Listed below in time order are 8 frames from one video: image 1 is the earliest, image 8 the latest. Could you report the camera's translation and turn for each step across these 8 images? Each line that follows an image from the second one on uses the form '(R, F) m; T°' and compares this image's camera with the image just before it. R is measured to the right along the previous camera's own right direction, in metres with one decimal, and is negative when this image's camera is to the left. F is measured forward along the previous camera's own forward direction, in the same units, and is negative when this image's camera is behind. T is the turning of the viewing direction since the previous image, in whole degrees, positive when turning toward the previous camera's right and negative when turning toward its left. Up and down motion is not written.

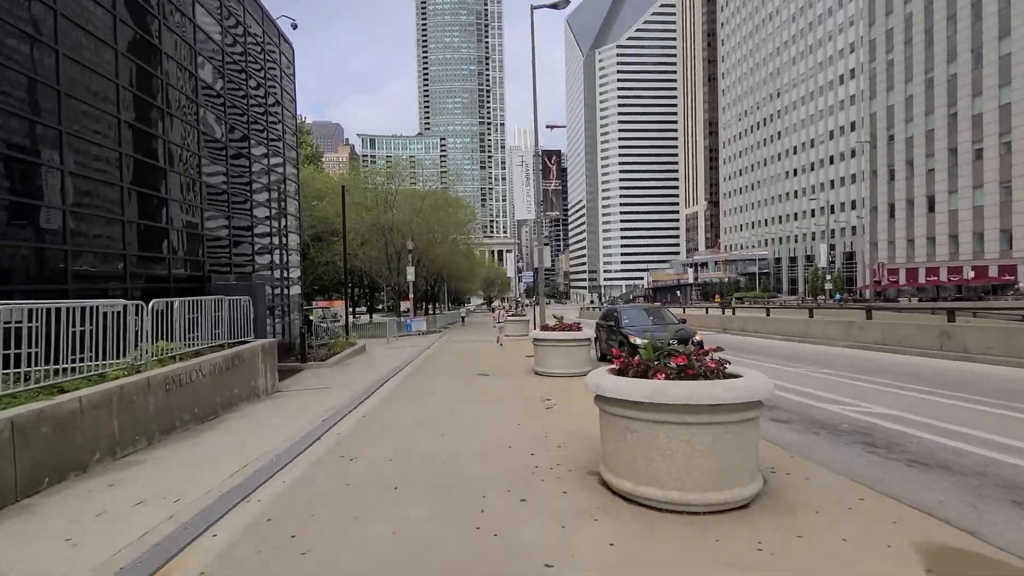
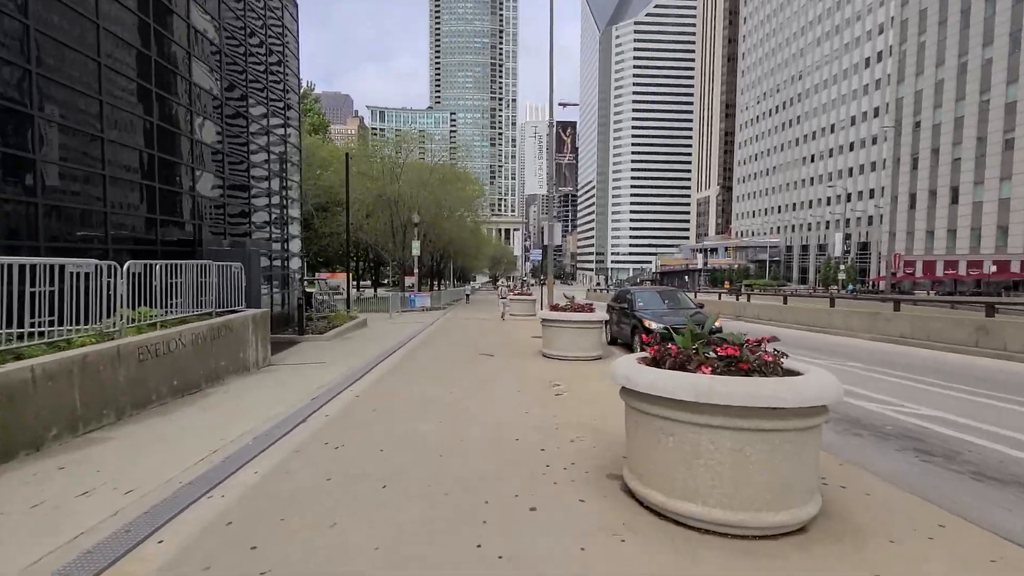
(-0.1, +0.7) m; -1°
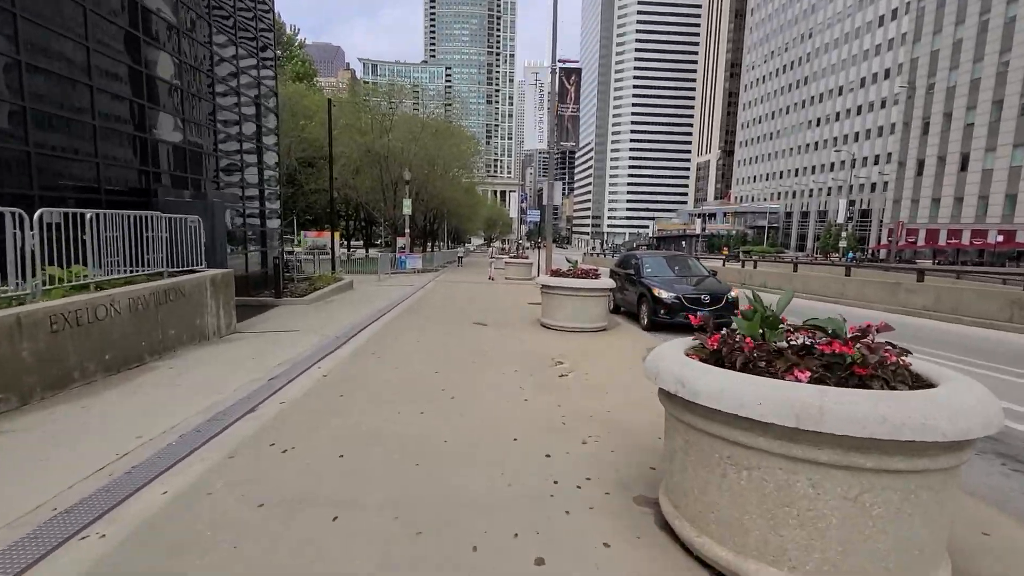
(0.0, +1.1) m; +1°
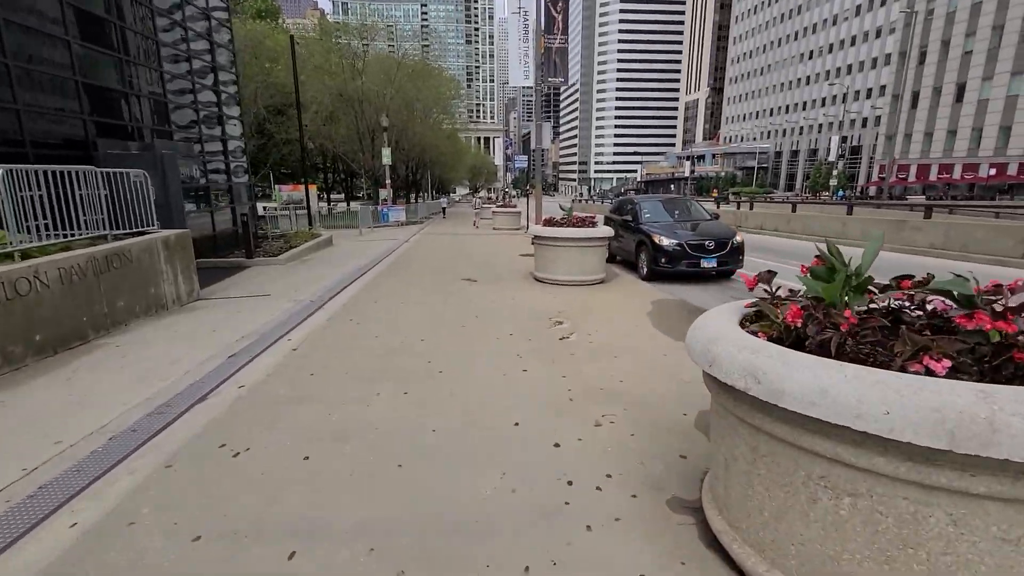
(0.0, +0.7) m; +1°
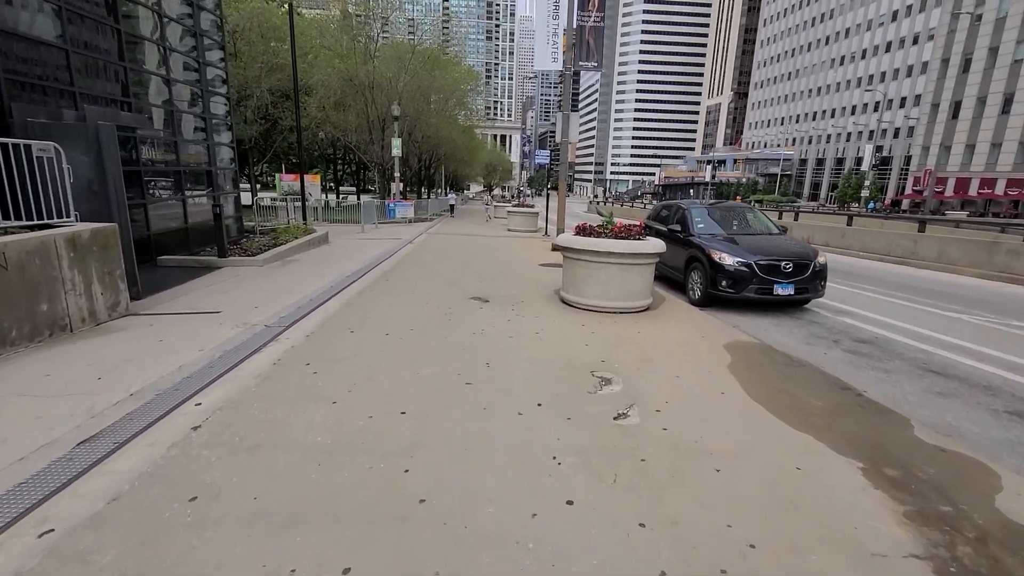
(-0.2, +1.9) m; -1°
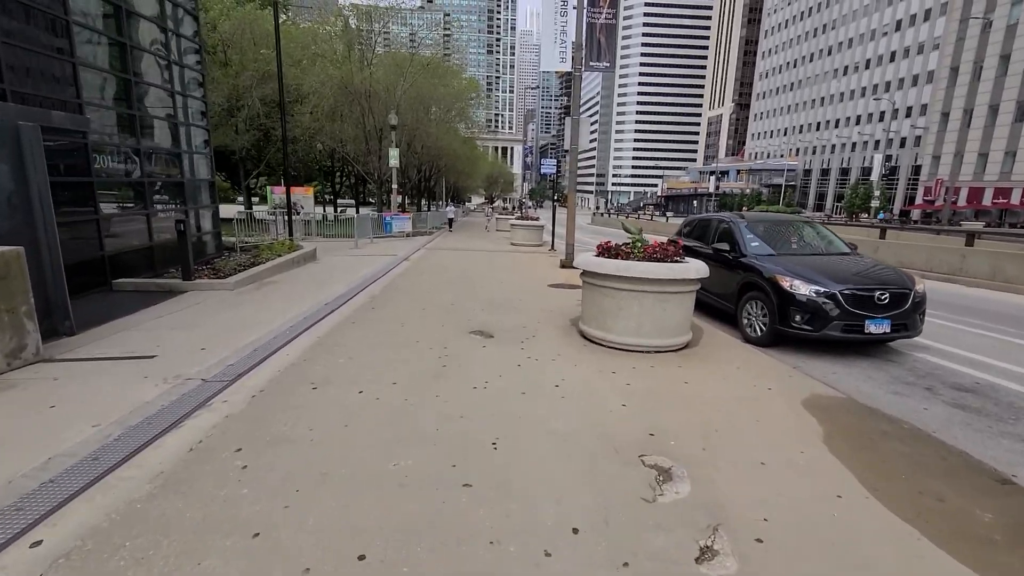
(-0.1, +1.3) m; 0°
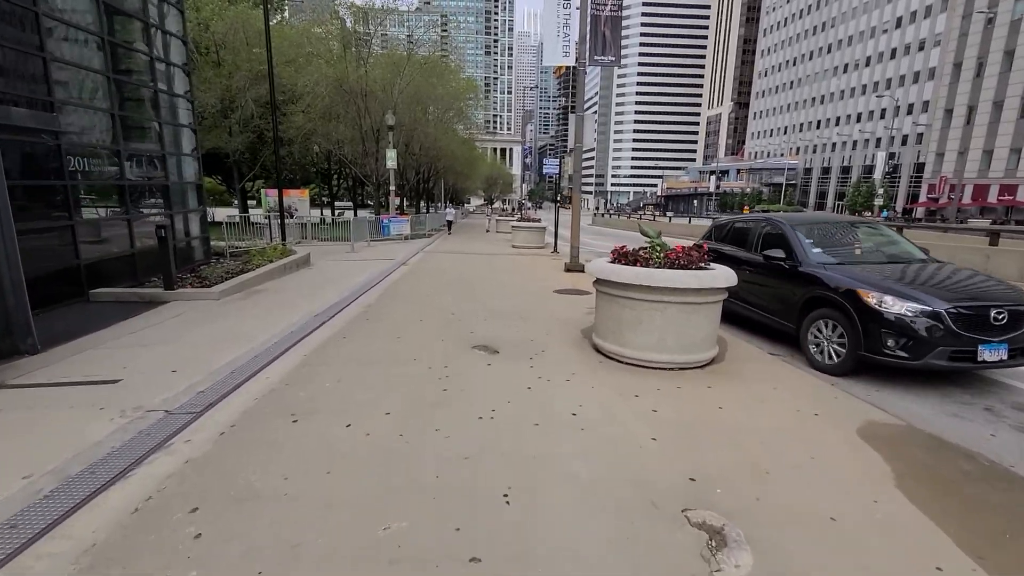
(-0.1, +0.6) m; 0°
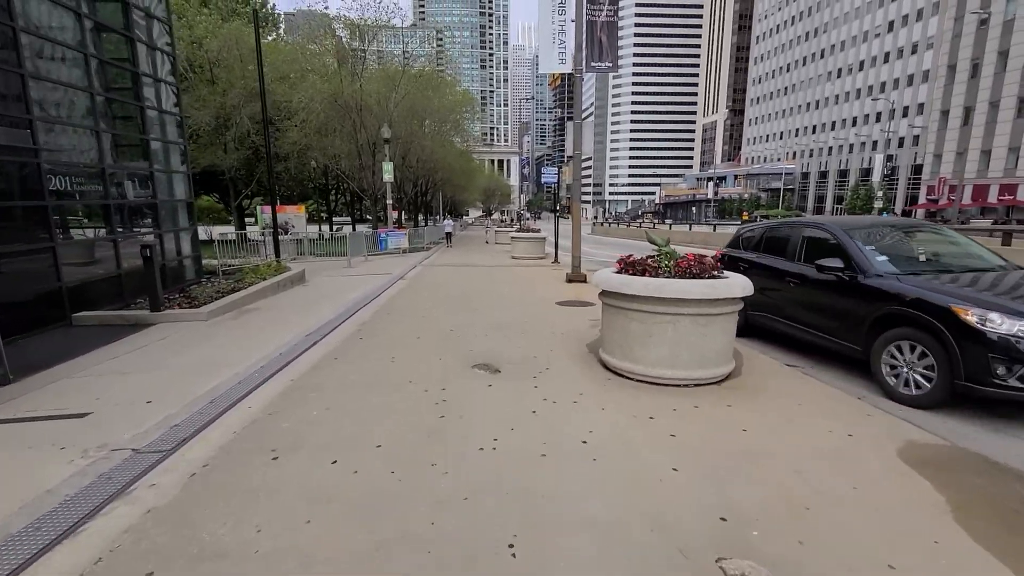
(0.0, +0.3) m; 0°
